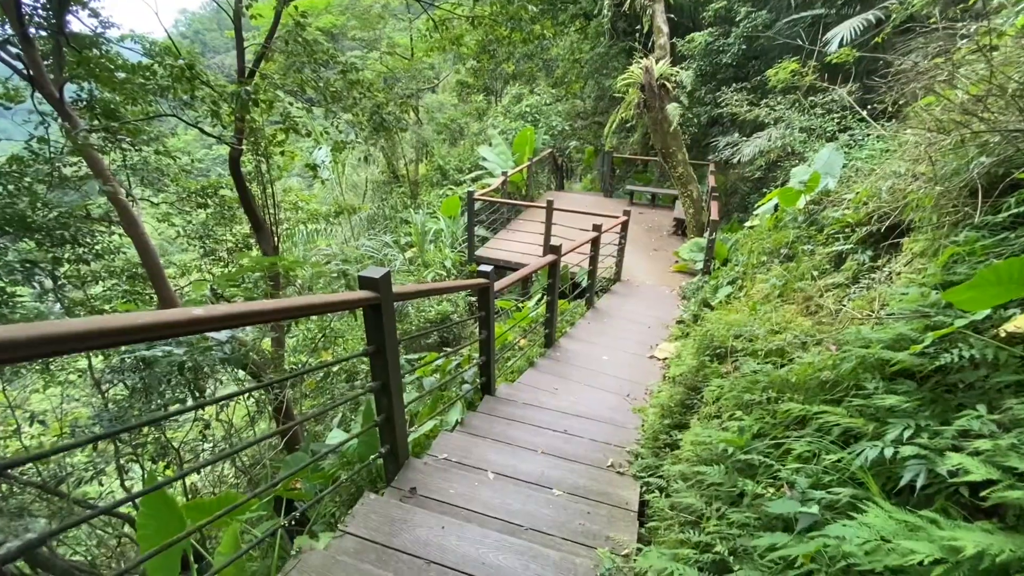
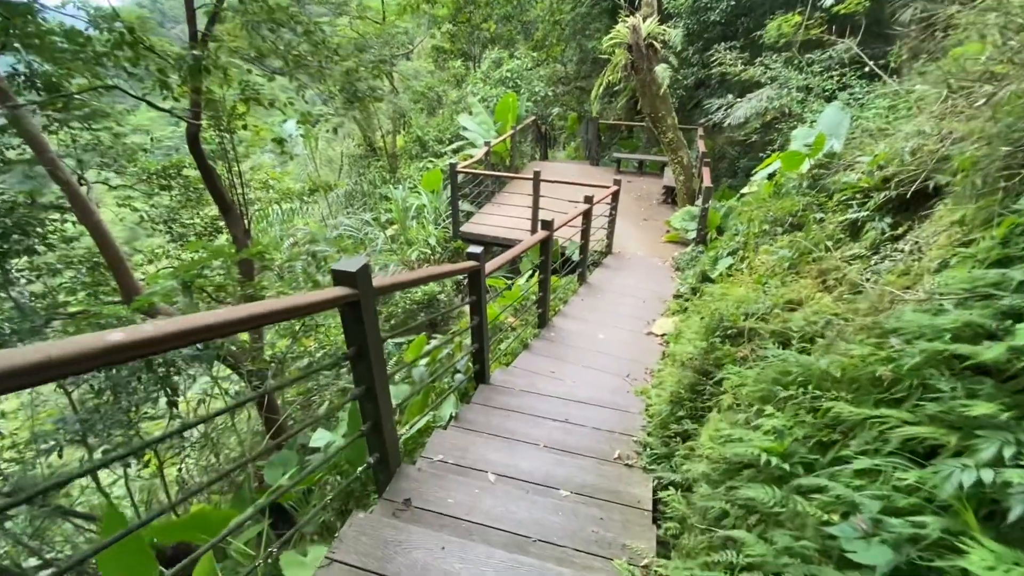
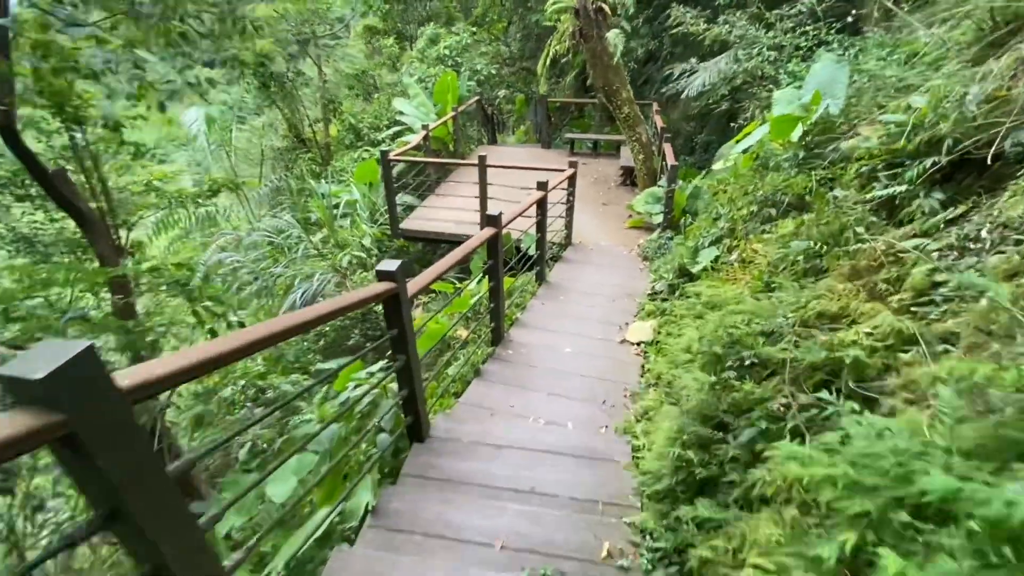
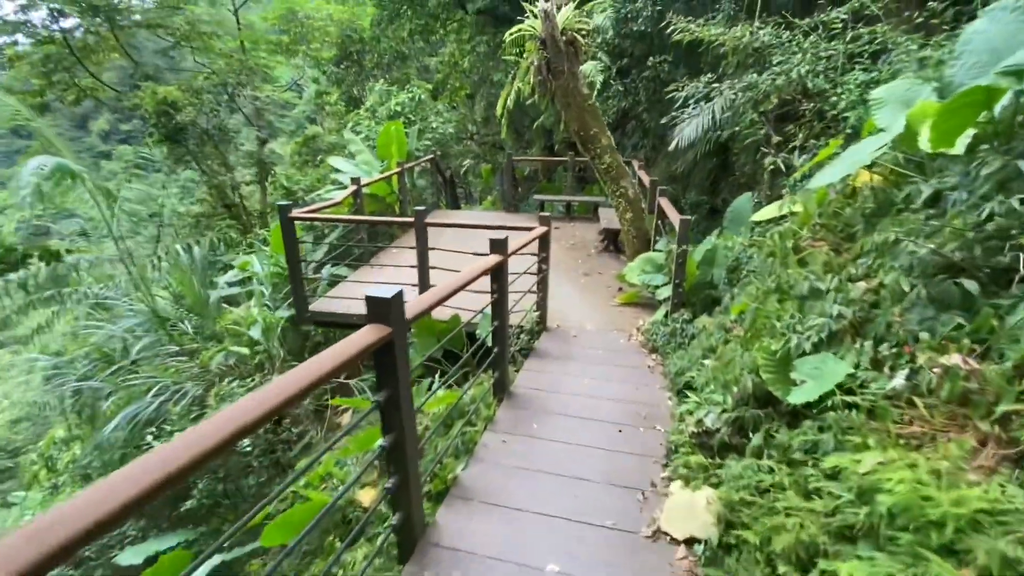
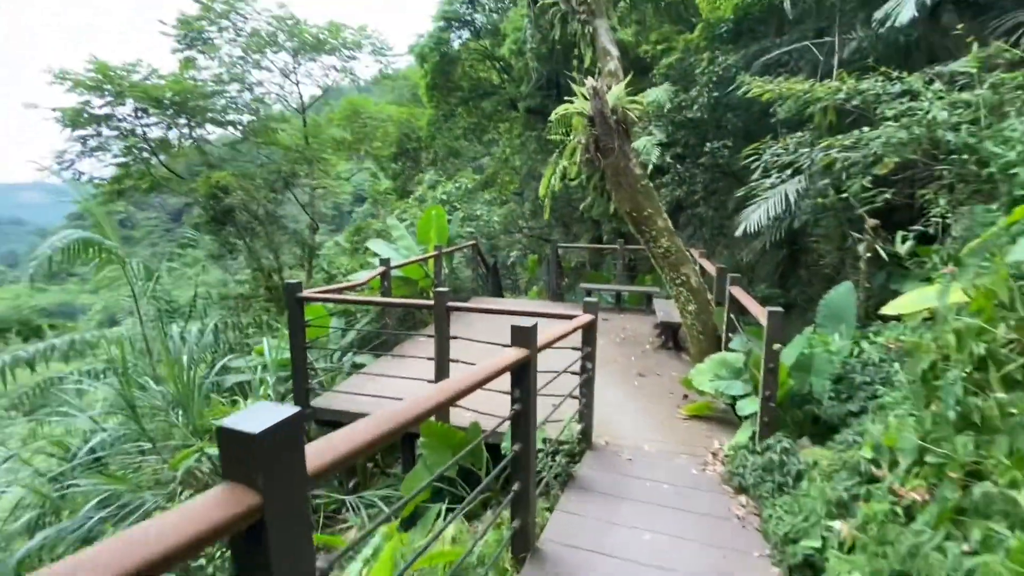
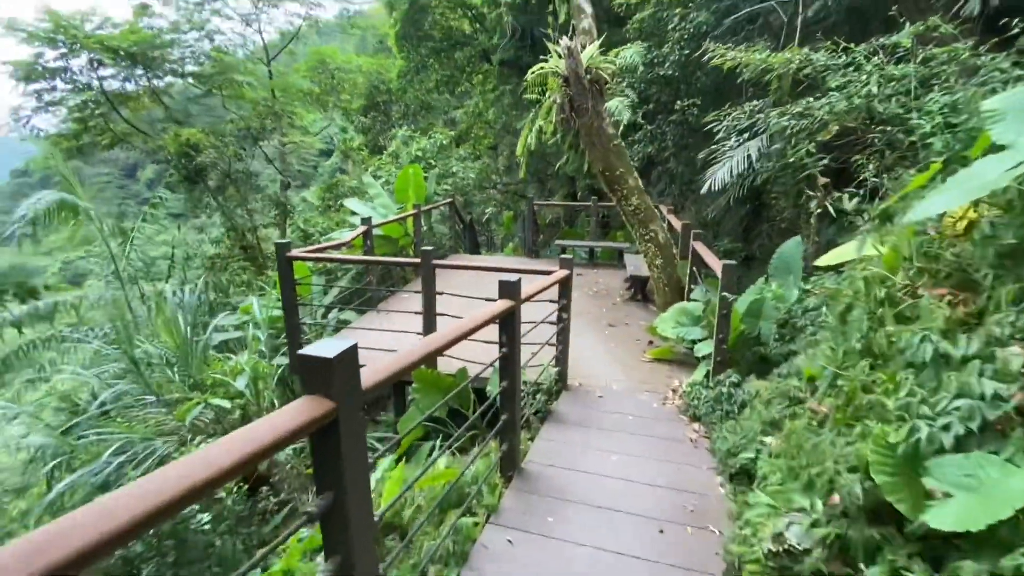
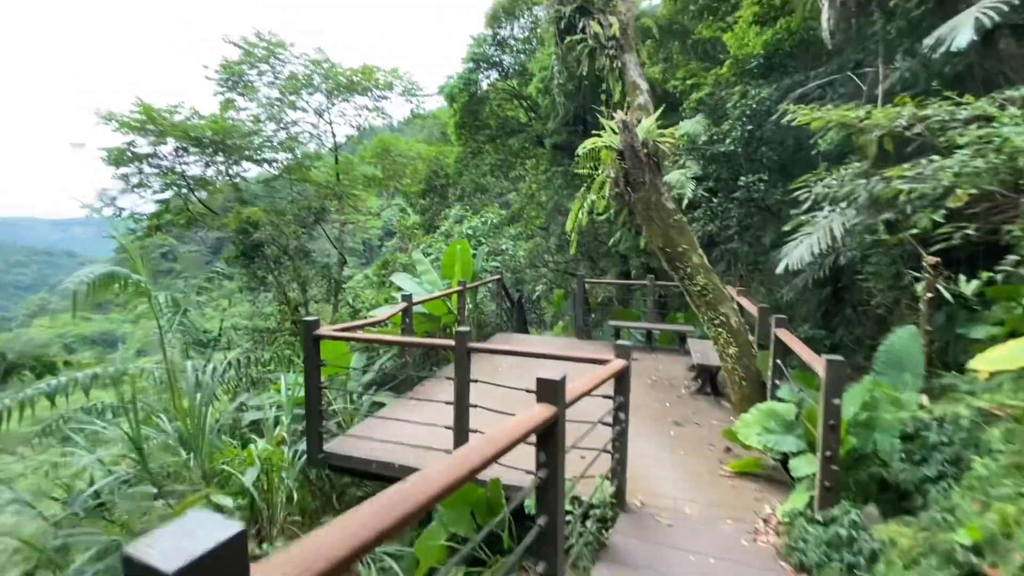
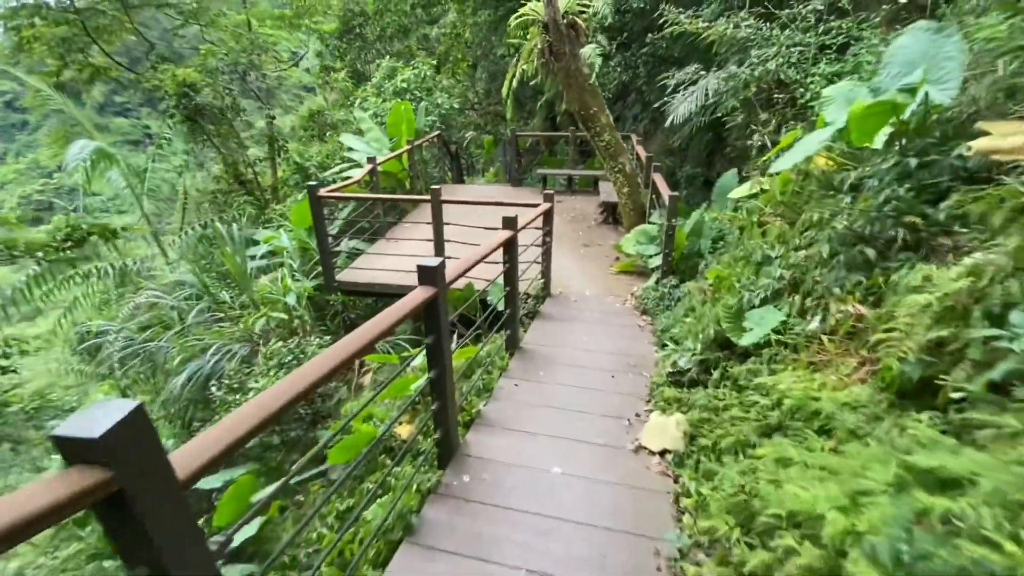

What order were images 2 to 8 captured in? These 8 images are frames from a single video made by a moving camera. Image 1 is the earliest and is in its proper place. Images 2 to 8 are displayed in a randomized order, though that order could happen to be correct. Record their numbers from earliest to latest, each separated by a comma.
2, 3, 8, 4, 6, 5, 7
